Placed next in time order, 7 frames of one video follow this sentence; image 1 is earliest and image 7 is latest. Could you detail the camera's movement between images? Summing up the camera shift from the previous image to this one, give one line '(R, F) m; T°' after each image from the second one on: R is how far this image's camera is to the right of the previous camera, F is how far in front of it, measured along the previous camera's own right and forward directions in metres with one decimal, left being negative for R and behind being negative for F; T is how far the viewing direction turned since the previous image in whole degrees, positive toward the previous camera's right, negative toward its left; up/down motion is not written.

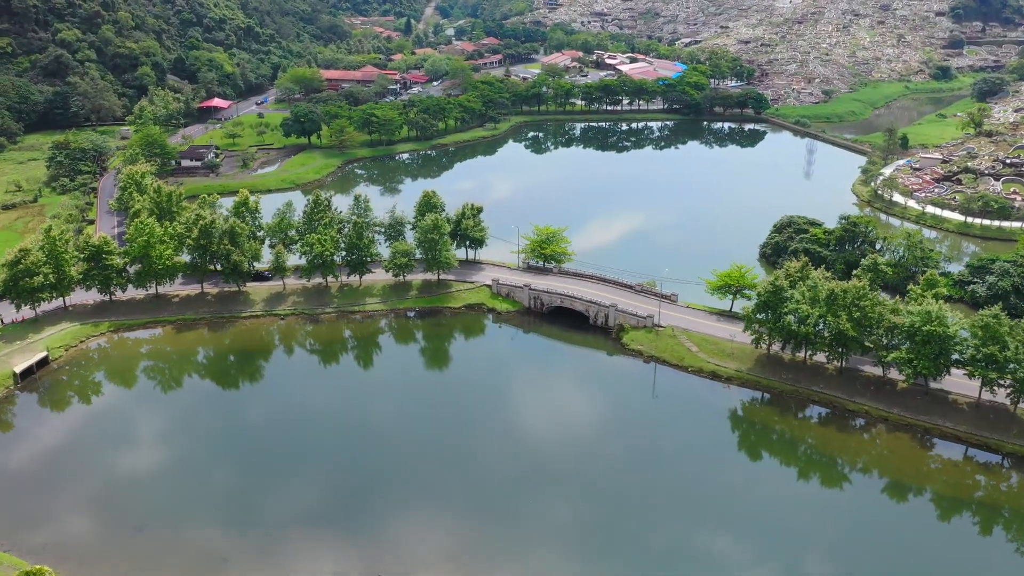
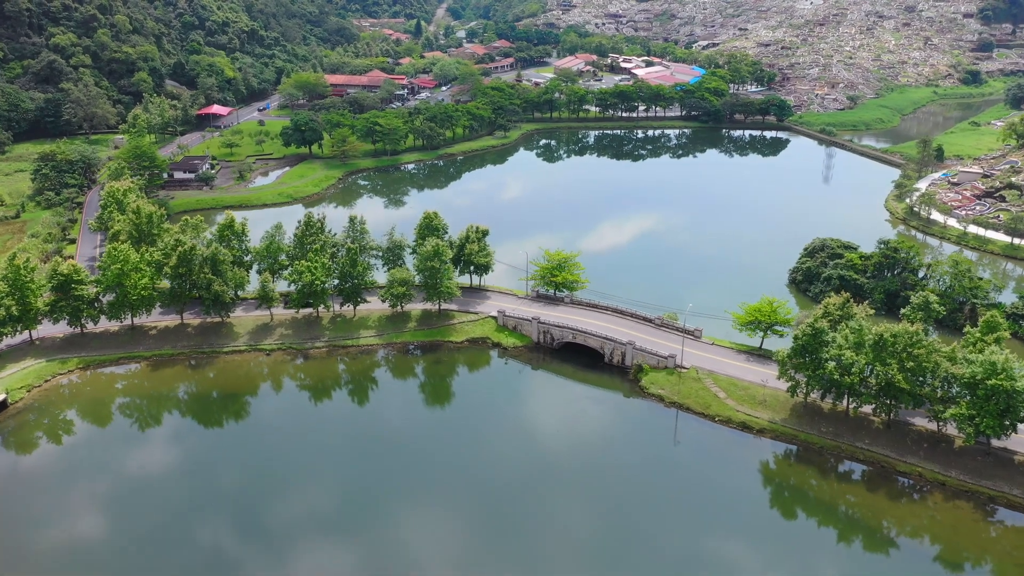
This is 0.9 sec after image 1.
(+0.3, +4.6) m; -1°
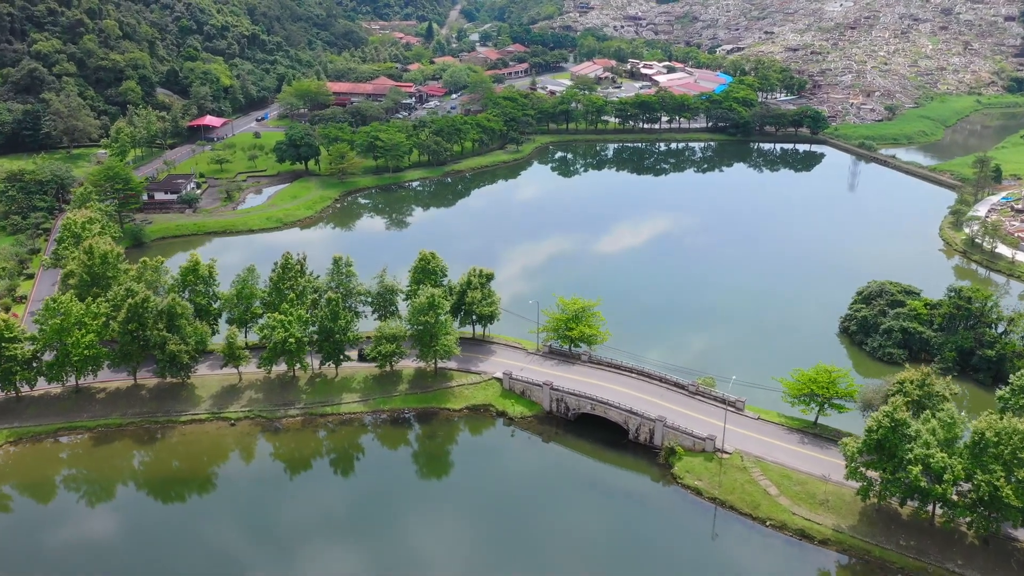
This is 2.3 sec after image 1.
(+0.3, +7.2) m; -1°
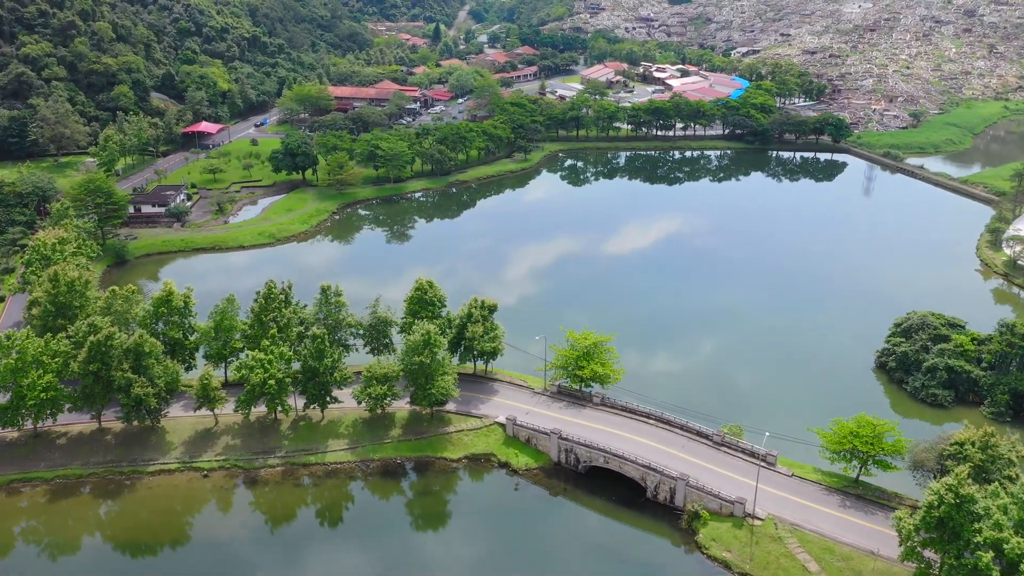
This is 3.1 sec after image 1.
(+0.2, +4.1) m; -1°
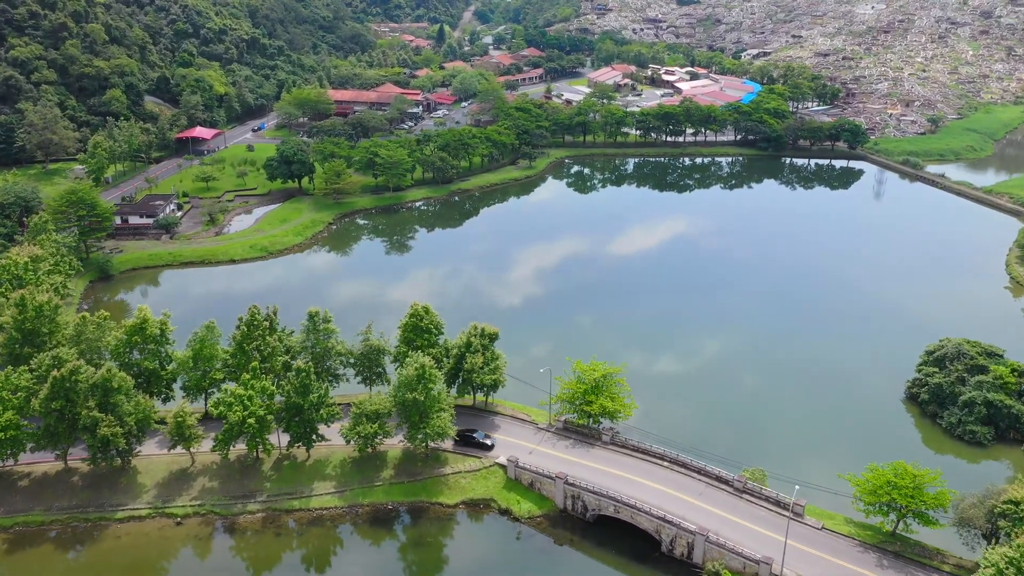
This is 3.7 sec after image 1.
(+0.1, +3.1) m; 0°
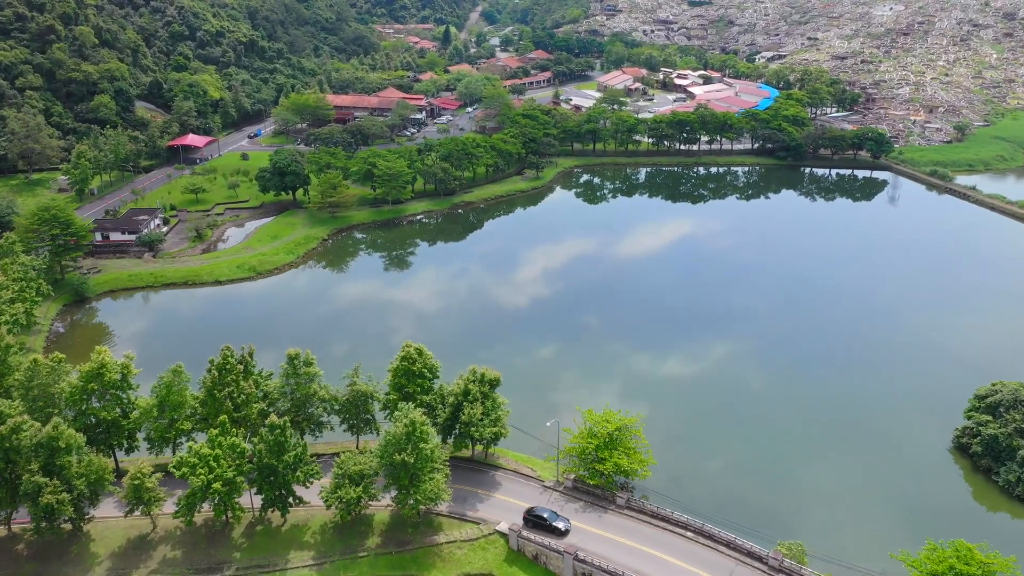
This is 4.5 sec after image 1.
(+0.1, +4.2) m; -1°
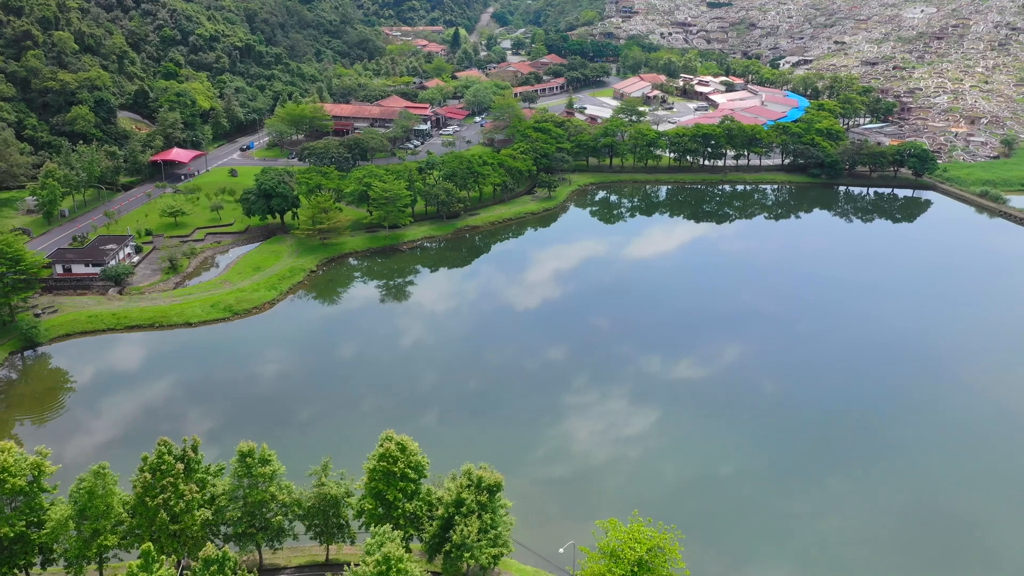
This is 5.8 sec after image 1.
(+0.2, +6.7) m; -1°
